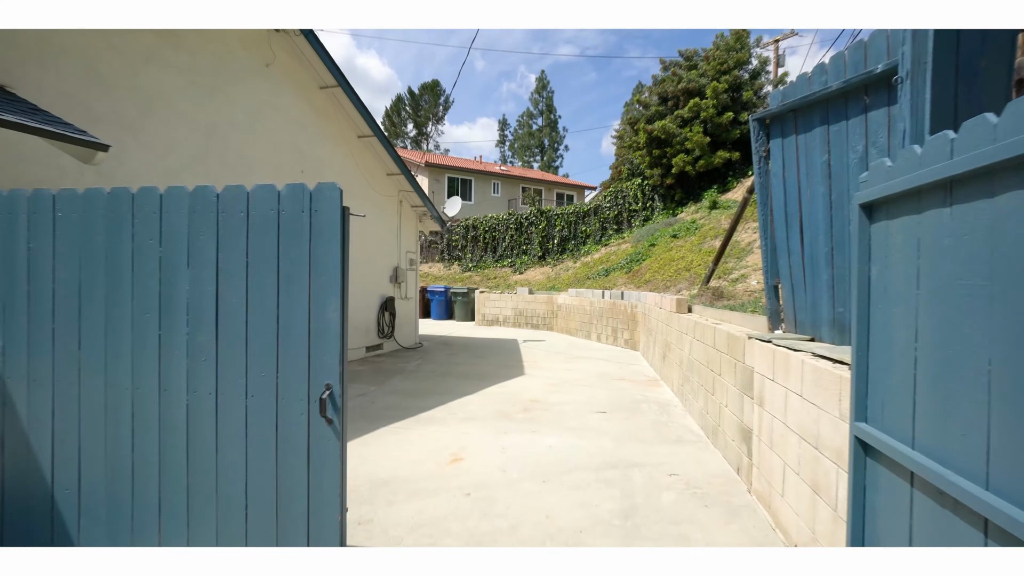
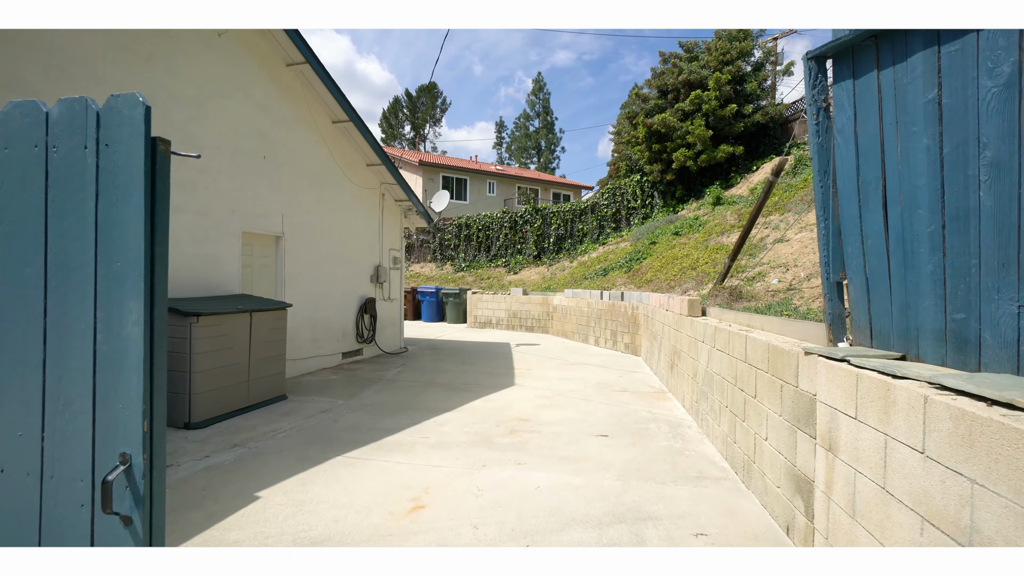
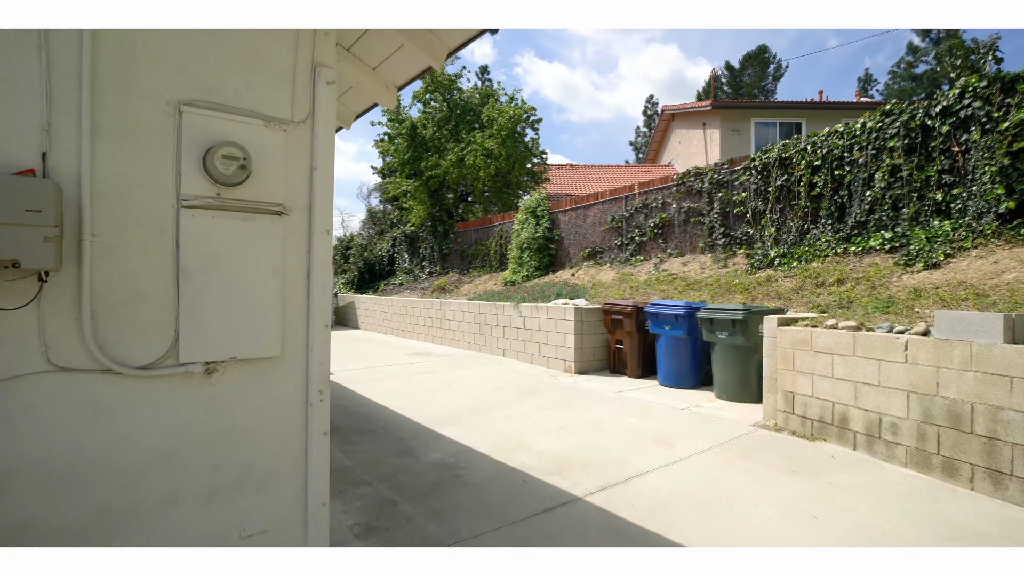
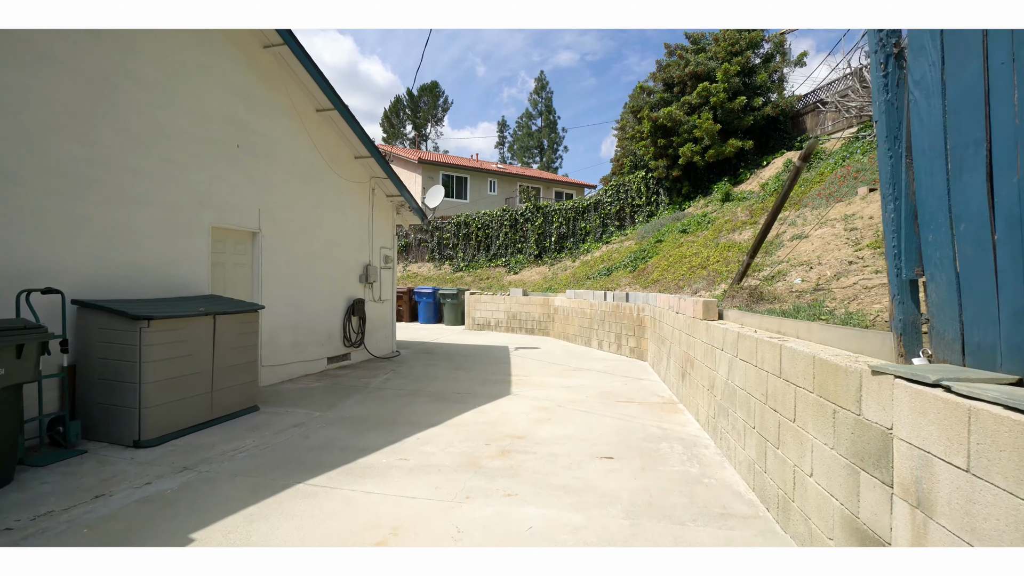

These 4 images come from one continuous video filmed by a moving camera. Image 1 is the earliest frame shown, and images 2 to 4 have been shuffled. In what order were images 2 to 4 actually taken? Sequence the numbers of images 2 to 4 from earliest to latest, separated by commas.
2, 4, 3
